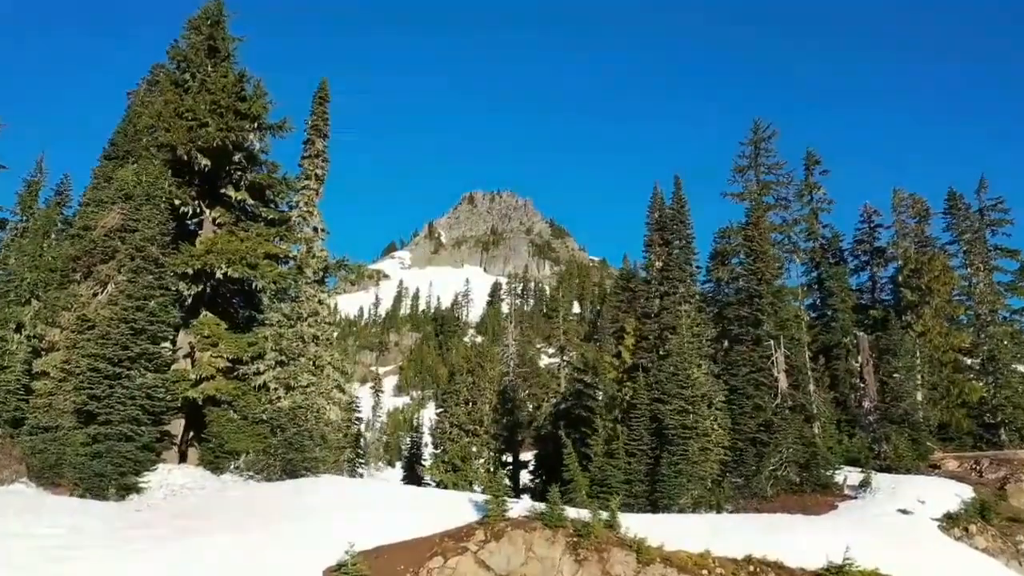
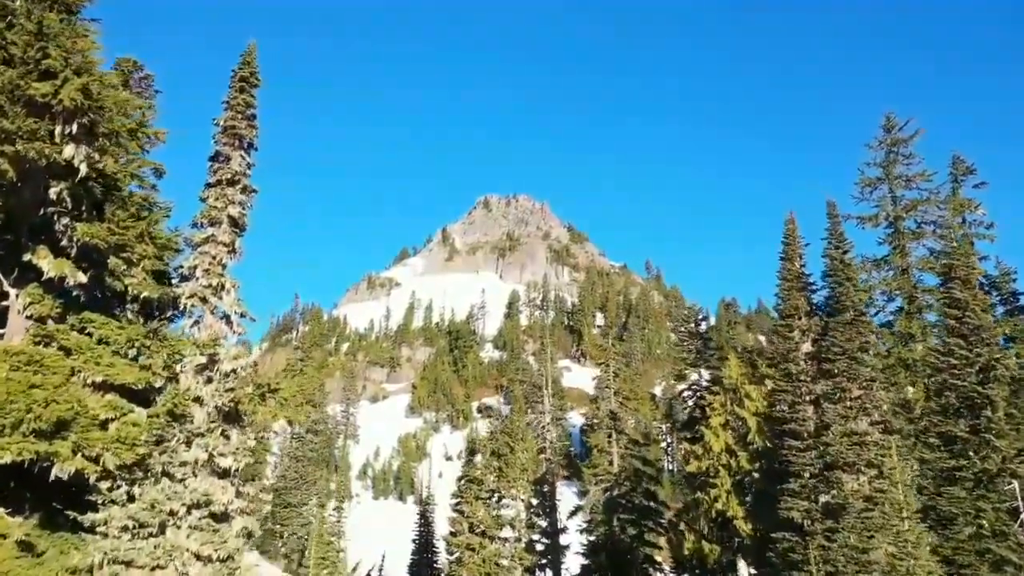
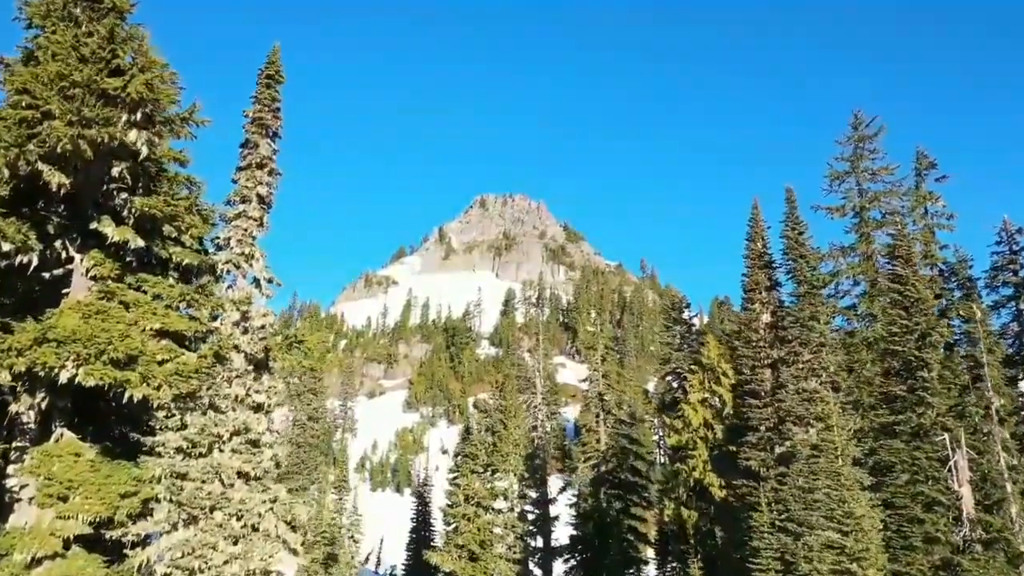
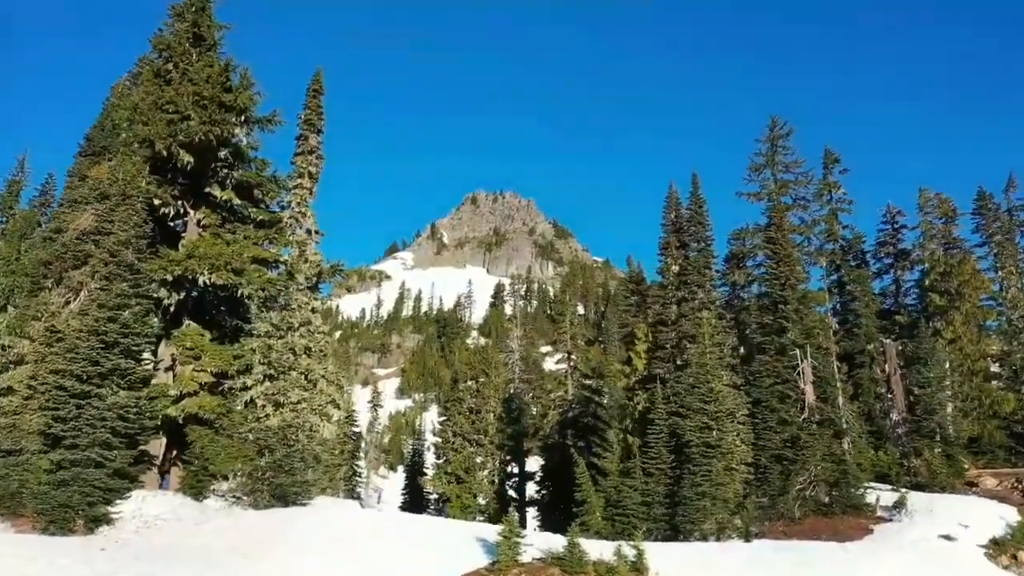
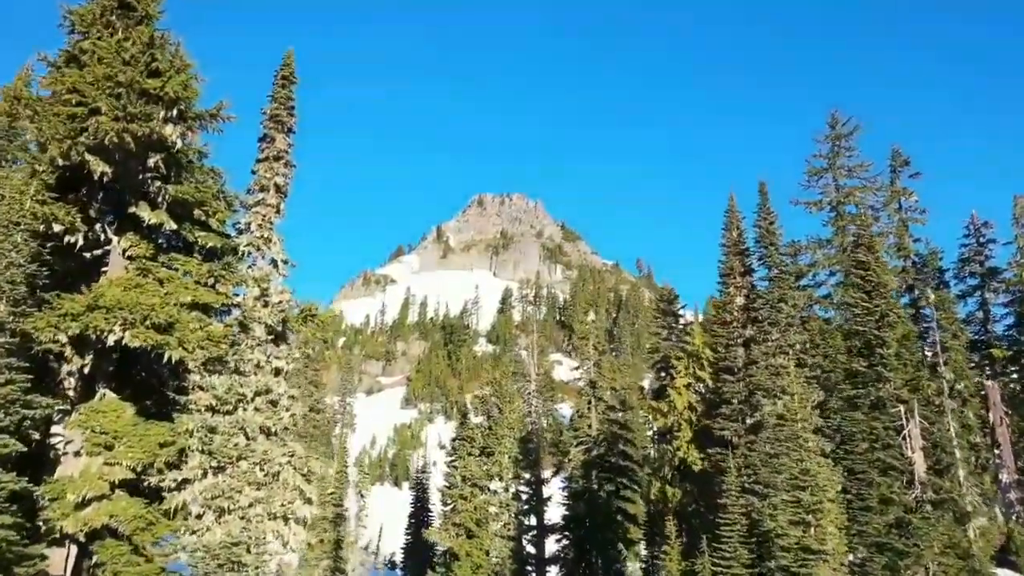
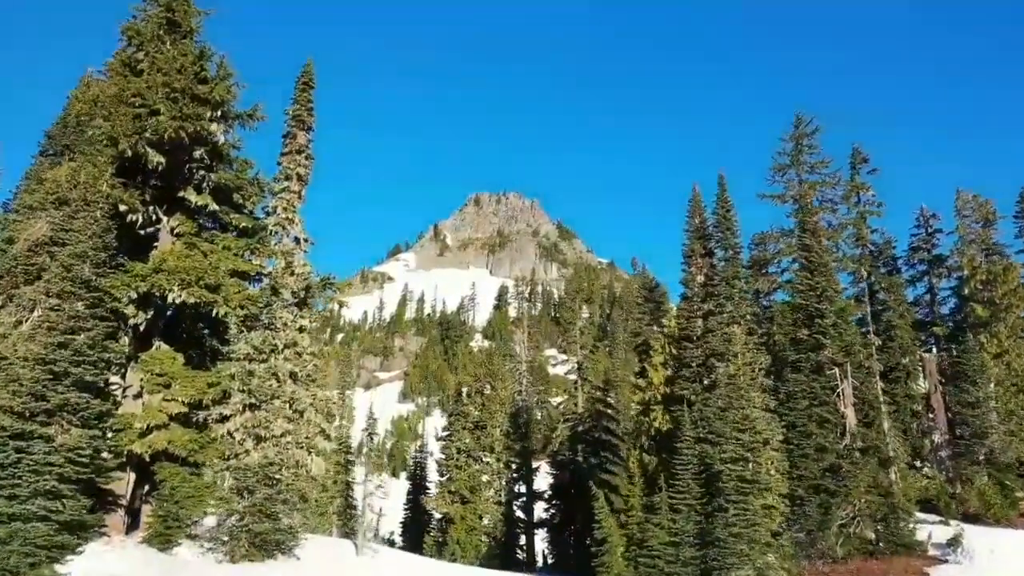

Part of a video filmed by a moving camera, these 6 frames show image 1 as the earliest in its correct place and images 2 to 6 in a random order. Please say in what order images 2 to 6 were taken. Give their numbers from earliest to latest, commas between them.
4, 6, 5, 3, 2
